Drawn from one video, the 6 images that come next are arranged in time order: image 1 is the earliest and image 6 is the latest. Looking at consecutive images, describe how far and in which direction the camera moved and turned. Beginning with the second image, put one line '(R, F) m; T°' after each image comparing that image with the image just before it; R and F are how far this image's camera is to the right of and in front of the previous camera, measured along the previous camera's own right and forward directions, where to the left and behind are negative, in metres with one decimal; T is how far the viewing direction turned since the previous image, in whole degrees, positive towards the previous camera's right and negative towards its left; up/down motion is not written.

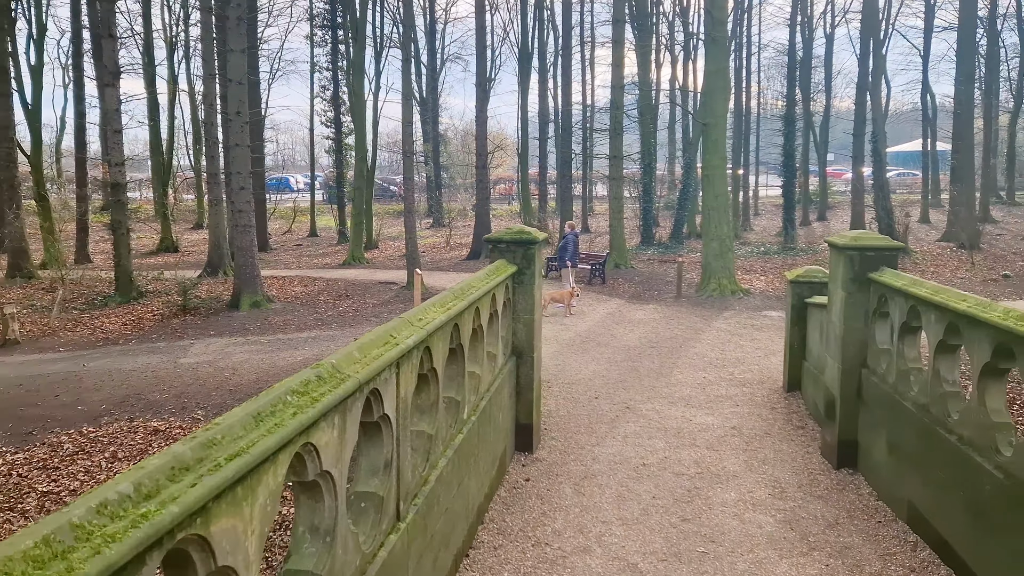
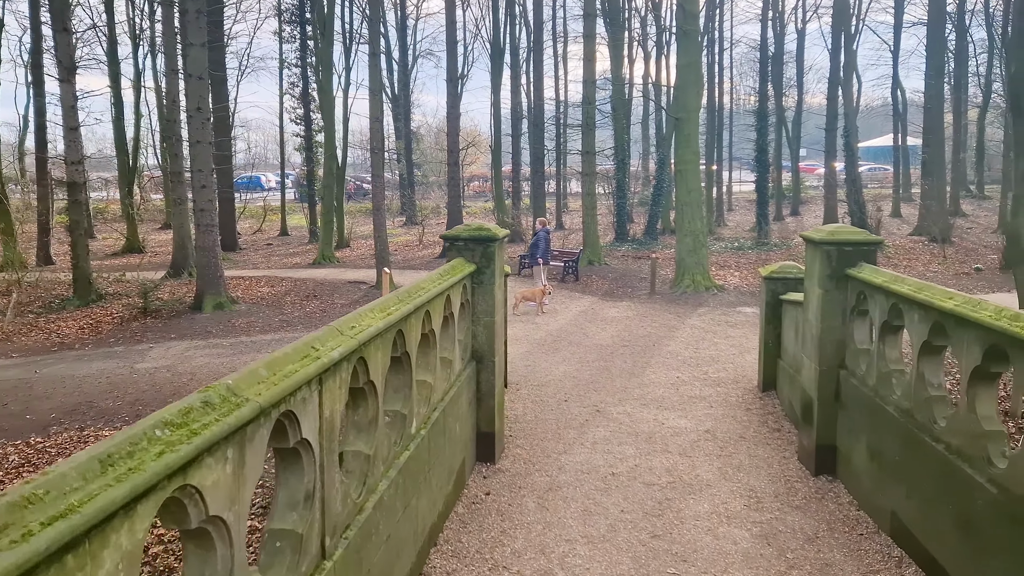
(+0.1, +0.3) m; +2°
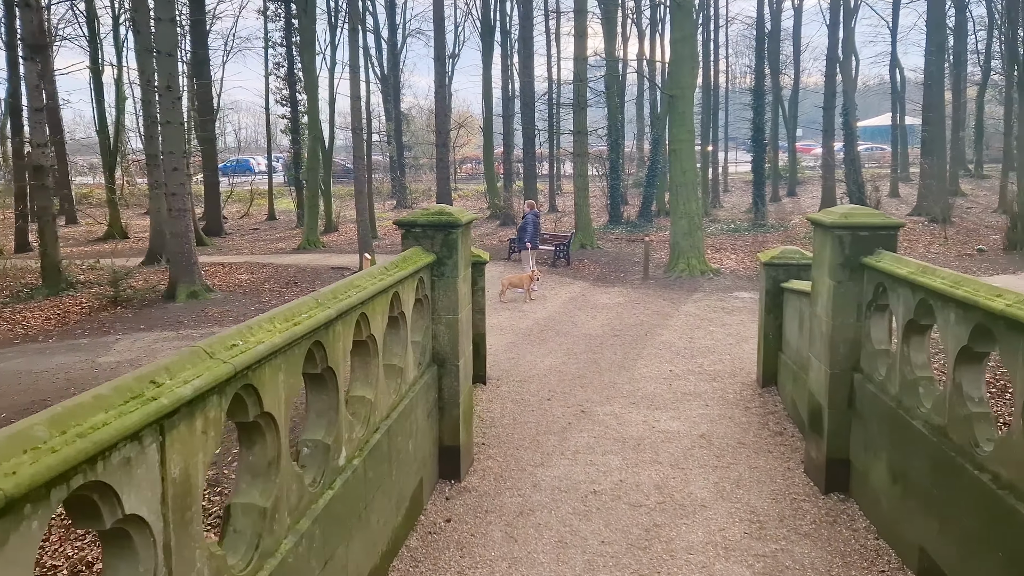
(+0.2, +0.6) m; 0°
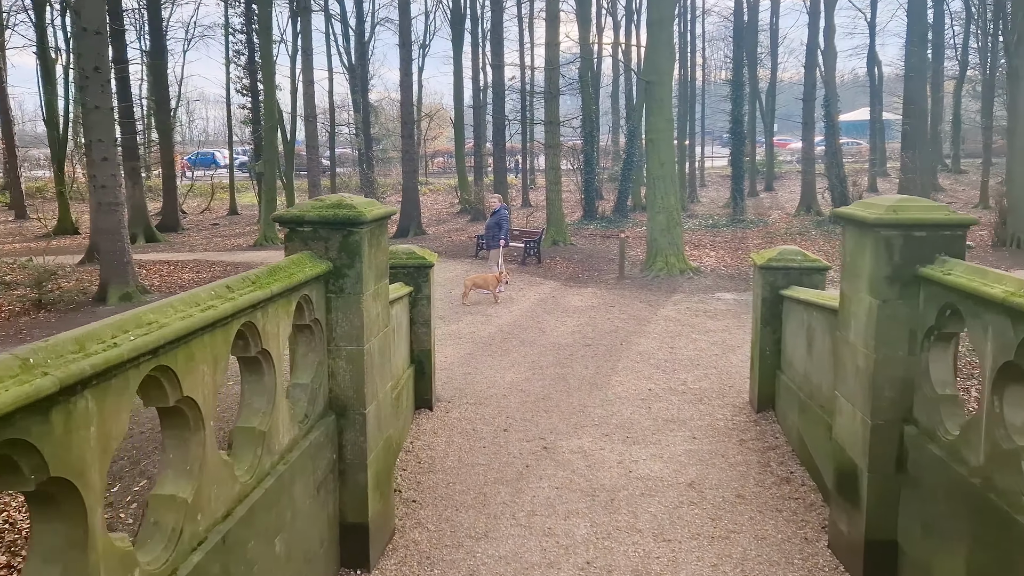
(+0.2, +1.1) m; +2°
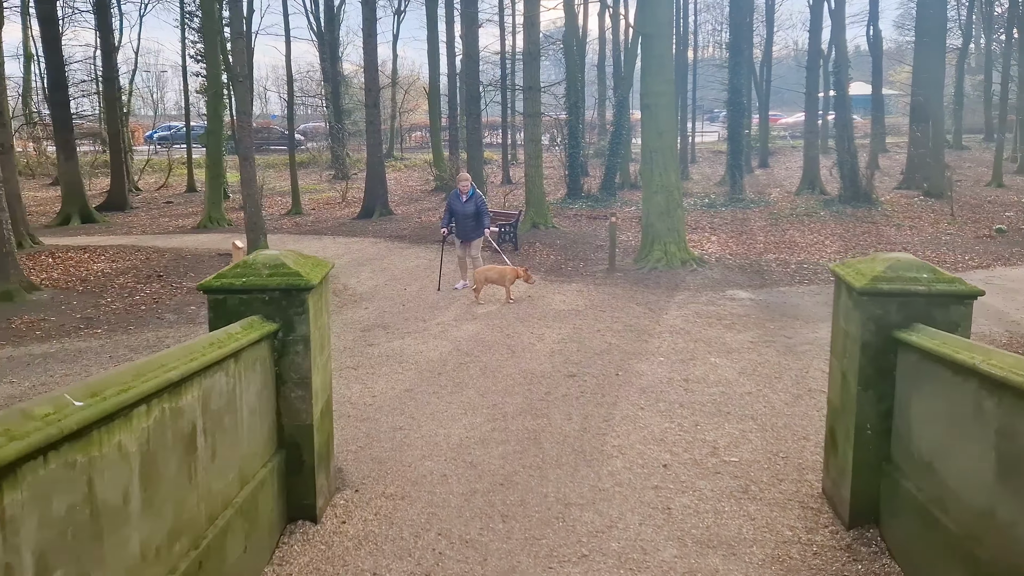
(+0.2, +2.4) m; +1°
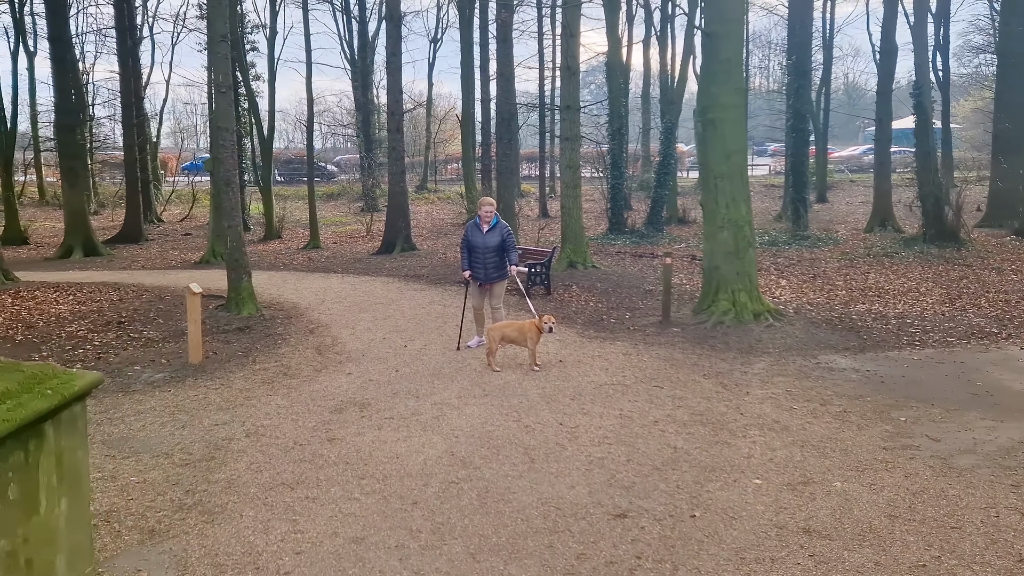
(+0.1, +2.4) m; -3°
